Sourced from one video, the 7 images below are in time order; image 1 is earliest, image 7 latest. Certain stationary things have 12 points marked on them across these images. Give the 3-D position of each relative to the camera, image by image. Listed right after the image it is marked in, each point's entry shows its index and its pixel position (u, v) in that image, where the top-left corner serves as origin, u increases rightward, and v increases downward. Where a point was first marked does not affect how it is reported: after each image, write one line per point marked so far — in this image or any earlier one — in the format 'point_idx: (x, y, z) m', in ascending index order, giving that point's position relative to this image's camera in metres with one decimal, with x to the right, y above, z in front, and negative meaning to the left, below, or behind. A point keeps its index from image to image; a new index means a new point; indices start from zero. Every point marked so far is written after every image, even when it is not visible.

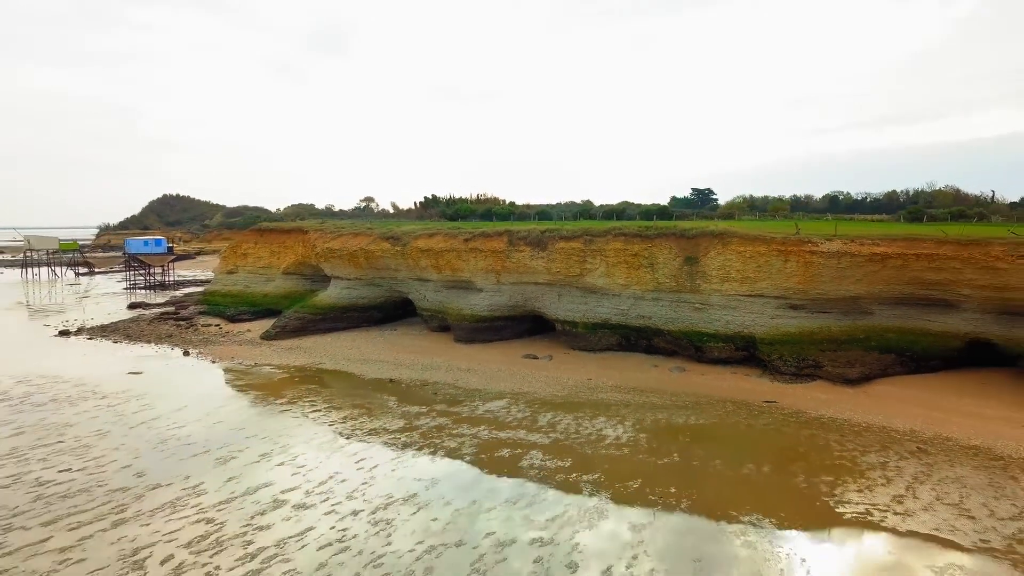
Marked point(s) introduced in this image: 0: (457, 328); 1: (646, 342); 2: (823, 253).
0: (-1.2, -0.9, +17.5) m
1: (+2.7, -1.1, +15.5) m
2: (+5.2, +0.5, +12.8) m
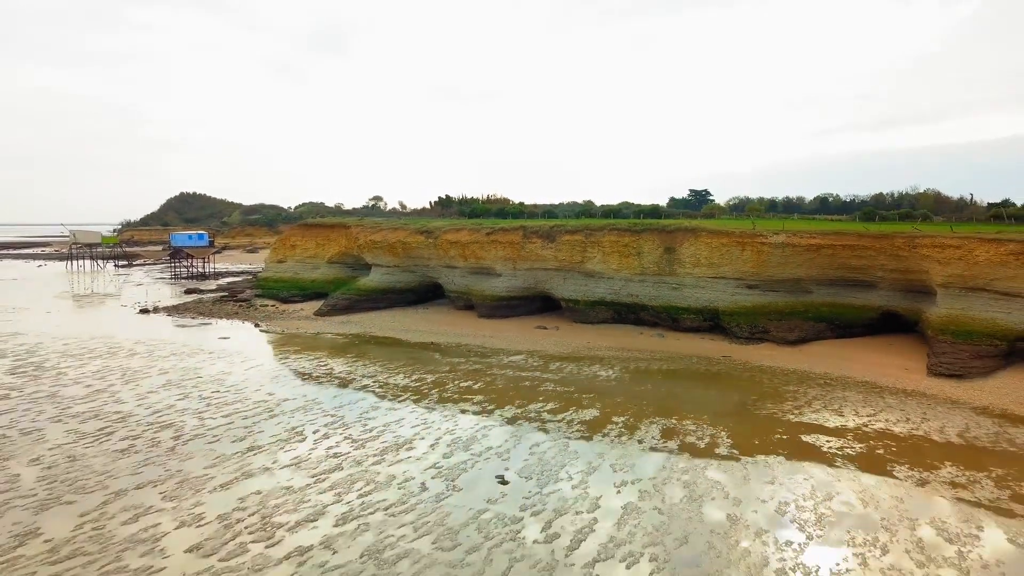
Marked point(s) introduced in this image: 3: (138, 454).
0: (-0.9, -0.5, +21.2) m
1: (+3.0, -0.7, +19.2) m
2: (+5.5, +0.9, +16.5) m
3: (-4.6, -2.0, +9.5) m
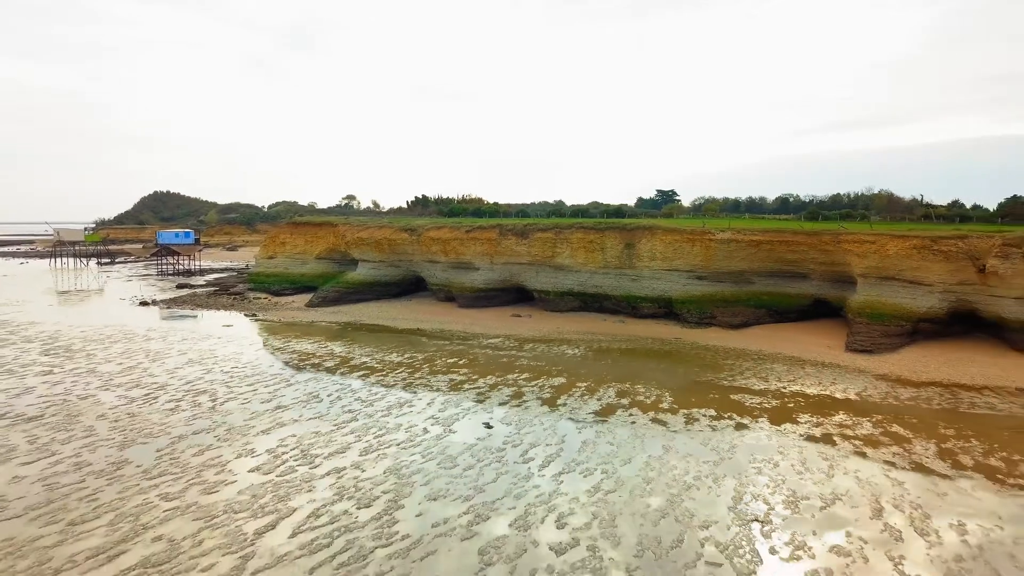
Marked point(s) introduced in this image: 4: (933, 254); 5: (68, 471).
0: (-1.6, -0.3, +23.3) m
1: (+2.4, -0.5, +21.4) m
2: (+5.0, +1.1, +18.8) m
3: (-4.8, -1.8, +11.4) m
4: (+8.6, +0.7, +15.7) m
5: (-4.9, -2.0, +8.6) m
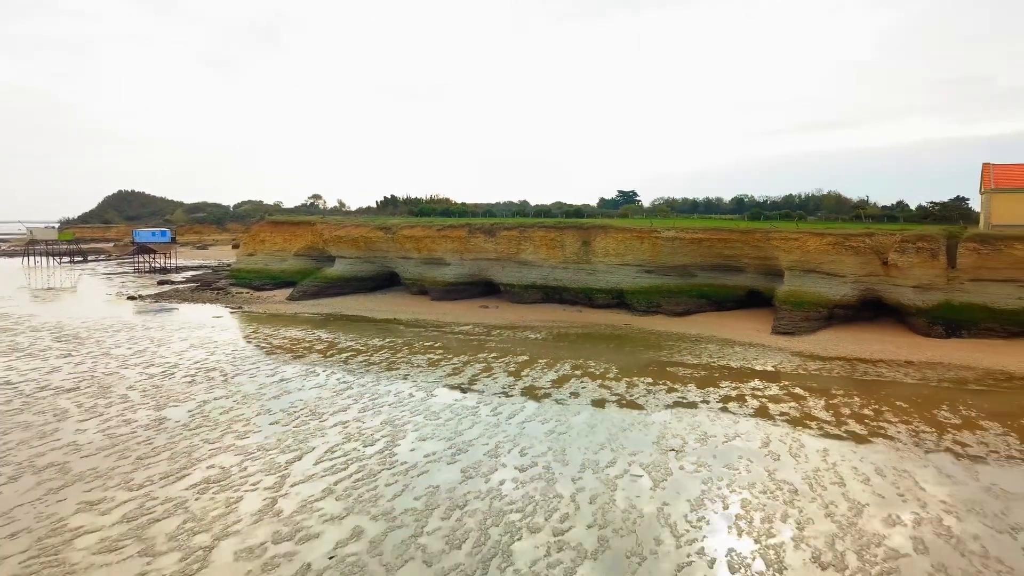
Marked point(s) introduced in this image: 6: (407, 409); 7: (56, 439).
0: (-2.6, -0.1, +25.3) m
1: (+1.4, -0.3, +23.6) m
2: (+4.1, +1.3, +21.1) m
3: (-5.3, -1.6, +13.3) m
4: (+7.8, +0.9, +18.1) m
5: (-5.3, -1.9, +10.5) m
6: (-1.6, -1.8, +11.4) m
7: (-5.8, -1.9, +9.8) m
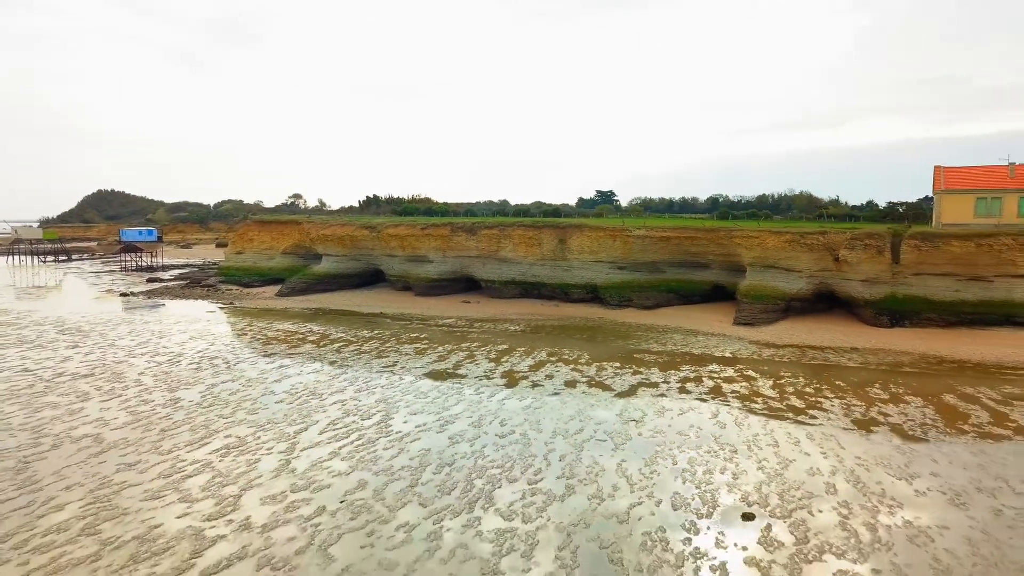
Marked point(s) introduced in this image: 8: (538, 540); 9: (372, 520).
0: (-3.3, +0.1, +26.5) m
1: (+0.8, -0.1, +24.9) m
2: (+3.6, +1.5, +22.5) m
3: (-5.7, -1.5, +14.4) m
4: (+7.3, +1.1, +19.6) m
5: (-5.6, -1.8, +11.6) m
6: (-1.9, -1.7, +12.6) m
7: (-6.0, -1.8, +10.9) m
8: (+0.2, -2.2, +6.7) m
9: (-1.3, -2.1, +7.1) m
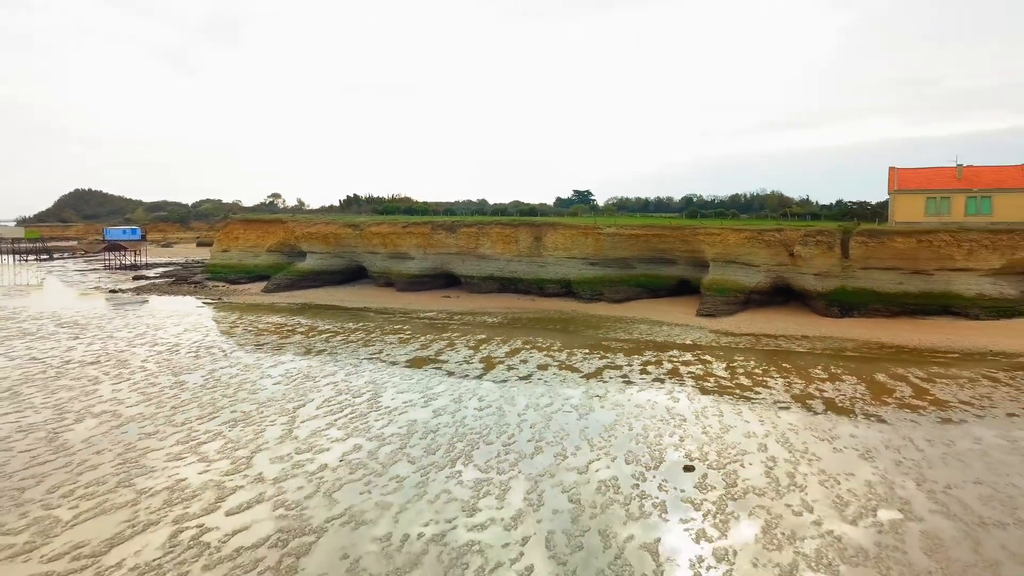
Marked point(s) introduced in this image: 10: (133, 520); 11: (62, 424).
0: (-4.1, +0.2, +27.6) m
1: (+0.1, 0.0, +26.1) m
2: (+2.9, +1.7, +23.8) m
3: (-6.1, -1.4, +15.5) m
4: (+6.7, +1.2, +21.0) m
5: (-6.0, -1.6, +12.7) m
6: (-2.3, -1.5, +13.8) m
7: (-6.4, -1.7, +12.0) m
8: (0.0, -2.0, +7.9) m
9: (-1.5, -2.0, +8.3) m
10: (-3.4, -2.1, +7.0) m
11: (-6.0, -1.8, +10.3) m
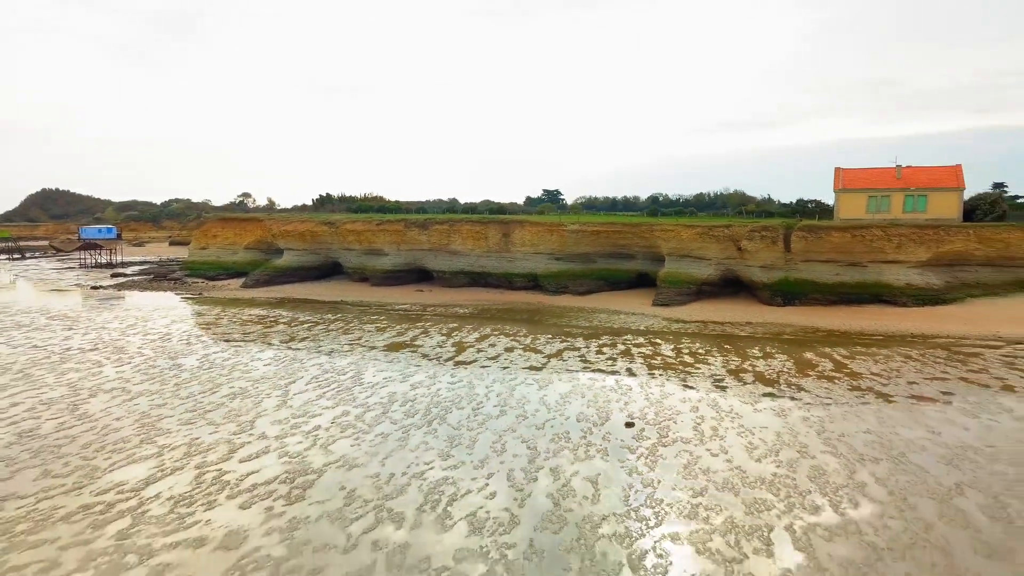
0: (-5.2, +0.4, +28.9) m
1: (-1.0, +0.2, +27.6) m
2: (+1.9, +1.9, +25.3) m
3: (-6.8, -1.2, +16.7) m
4: (+5.8, +1.5, +22.7) m
5: (-6.6, -1.5, +13.9) m
6: (-2.9, -1.3, +15.2) m
7: (-6.9, -1.5, +13.2) m
8: (-0.4, -1.8, +9.3) m
9: (-1.9, -1.8, +9.7) m
10: (-3.8, -1.9, +8.4) m
11: (-6.5, -1.6, +11.5) m
